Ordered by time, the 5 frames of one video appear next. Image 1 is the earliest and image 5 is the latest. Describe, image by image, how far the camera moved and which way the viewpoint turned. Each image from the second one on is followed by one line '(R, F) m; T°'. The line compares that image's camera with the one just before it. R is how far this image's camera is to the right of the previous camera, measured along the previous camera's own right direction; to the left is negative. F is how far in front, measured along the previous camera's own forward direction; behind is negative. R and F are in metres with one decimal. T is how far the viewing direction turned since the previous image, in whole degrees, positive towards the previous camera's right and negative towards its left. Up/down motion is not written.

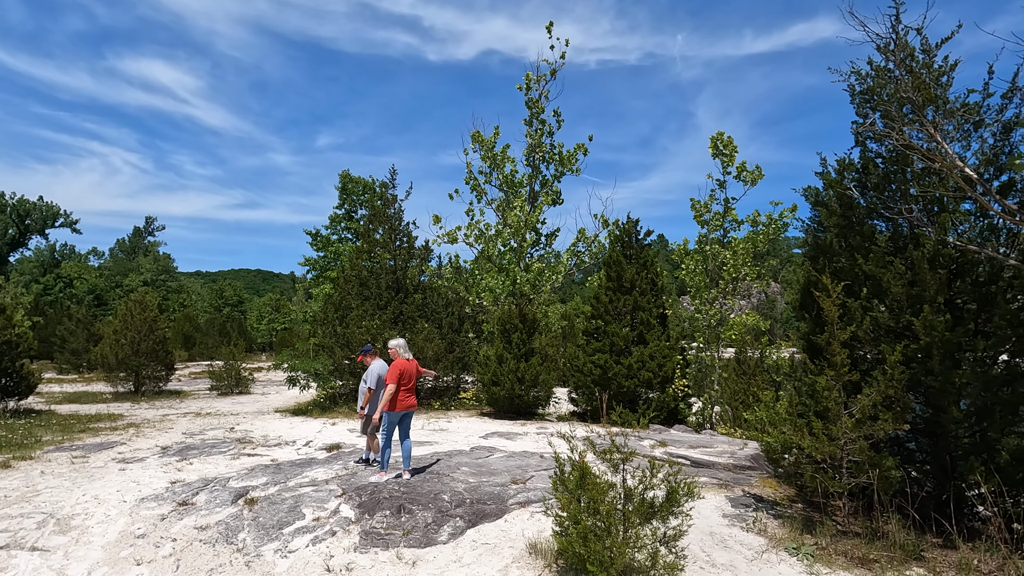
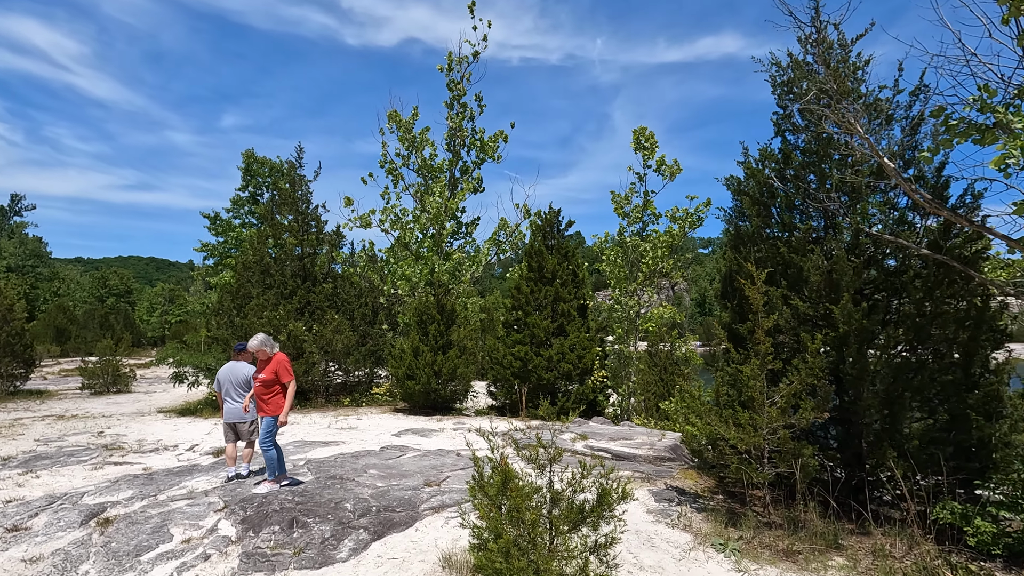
(0.0, +0.6) m; +9°
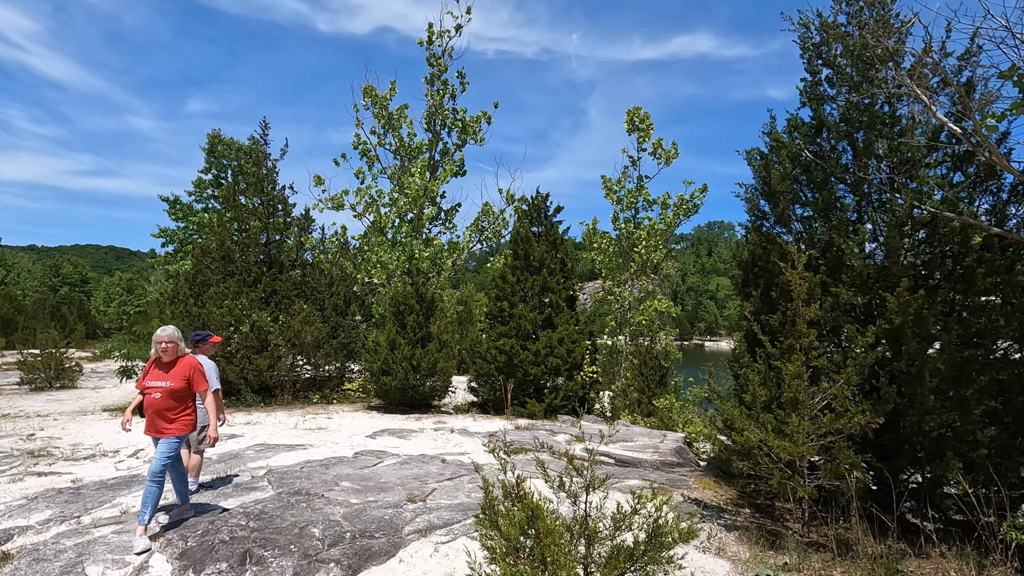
(-0.3, +1.0) m; +3°
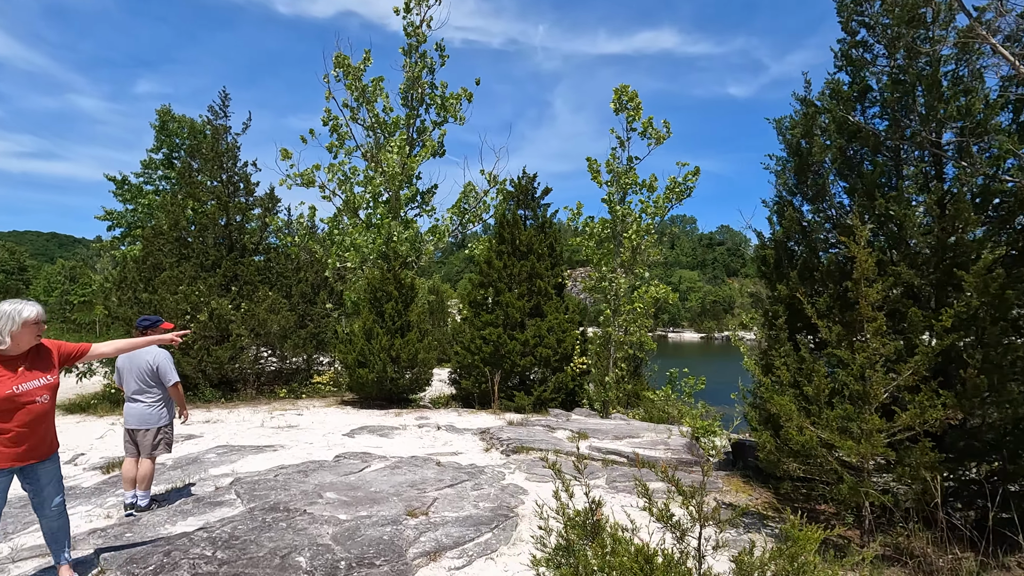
(-0.5, +0.9) m; +4°
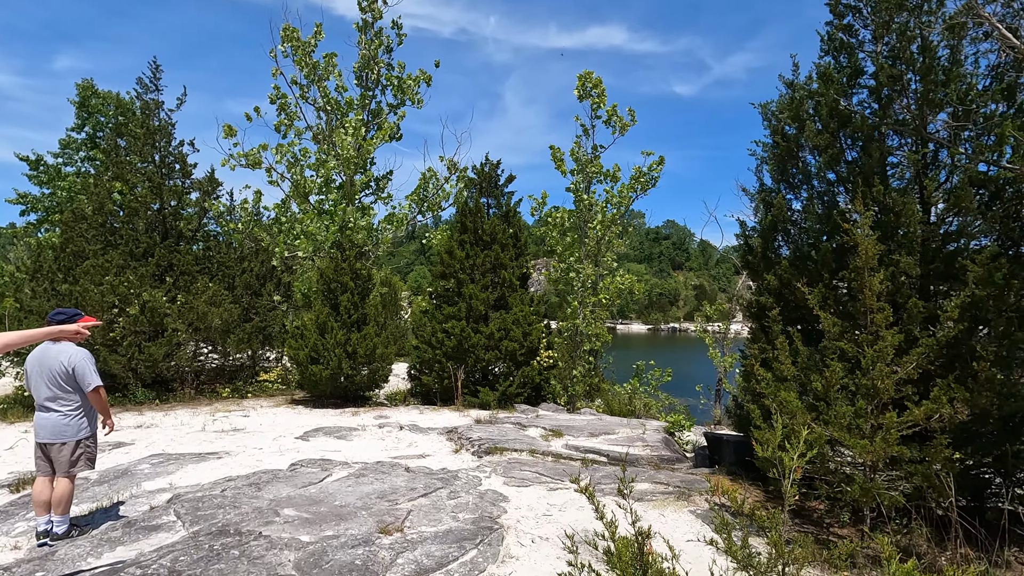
(-0.3, +0.5) m; +5°
